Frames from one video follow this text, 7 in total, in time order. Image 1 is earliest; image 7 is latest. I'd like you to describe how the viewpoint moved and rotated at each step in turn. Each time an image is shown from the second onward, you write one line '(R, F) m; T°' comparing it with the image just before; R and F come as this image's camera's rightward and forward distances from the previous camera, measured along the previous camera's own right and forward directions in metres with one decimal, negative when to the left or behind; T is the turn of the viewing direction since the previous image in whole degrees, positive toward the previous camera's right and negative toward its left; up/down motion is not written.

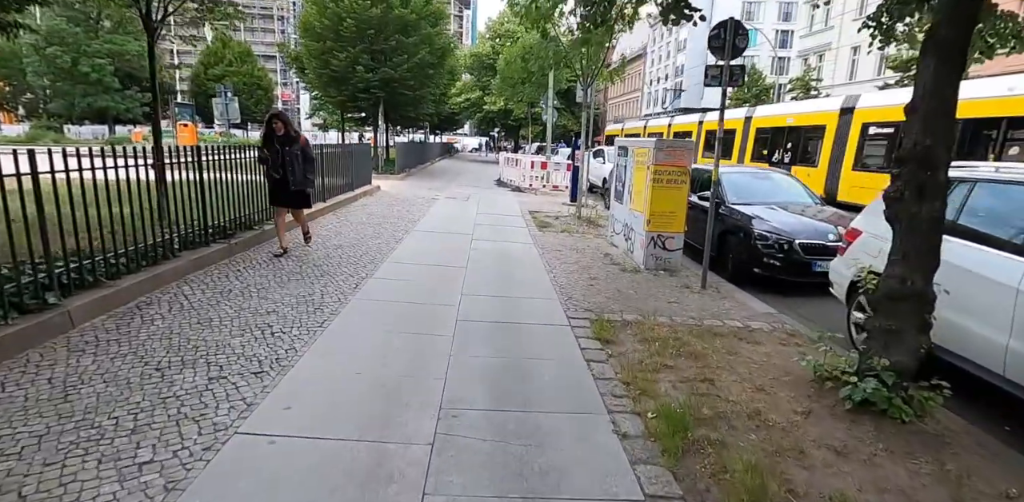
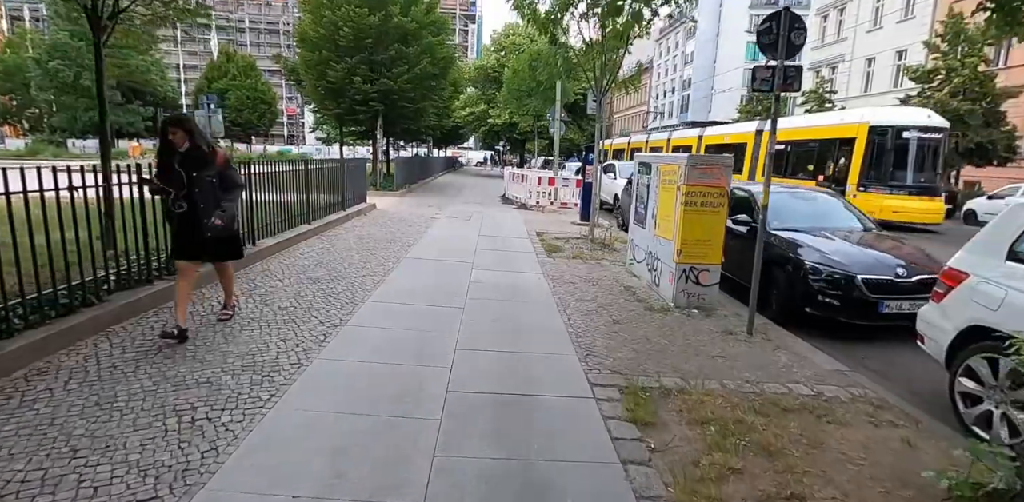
(0.0, +1.1) m; -1°
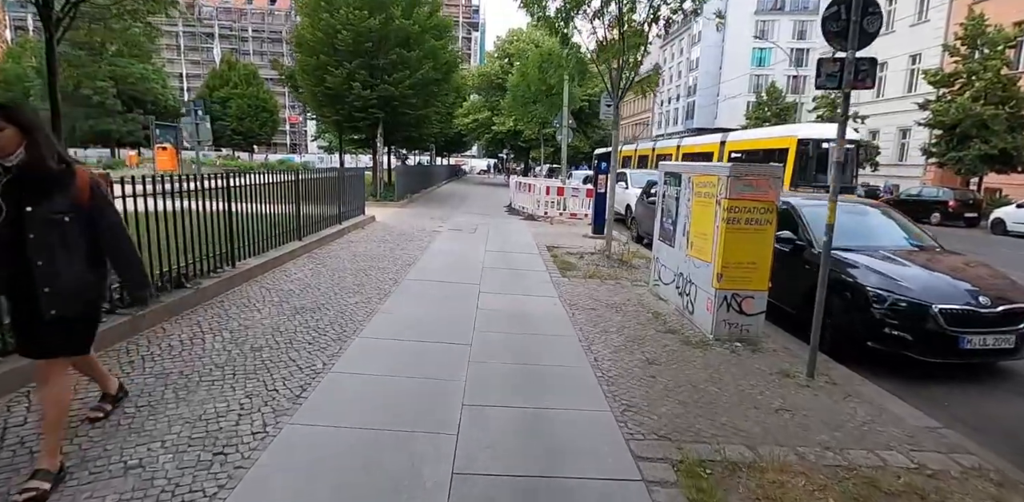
(-0.1, +0.8) m; 0°
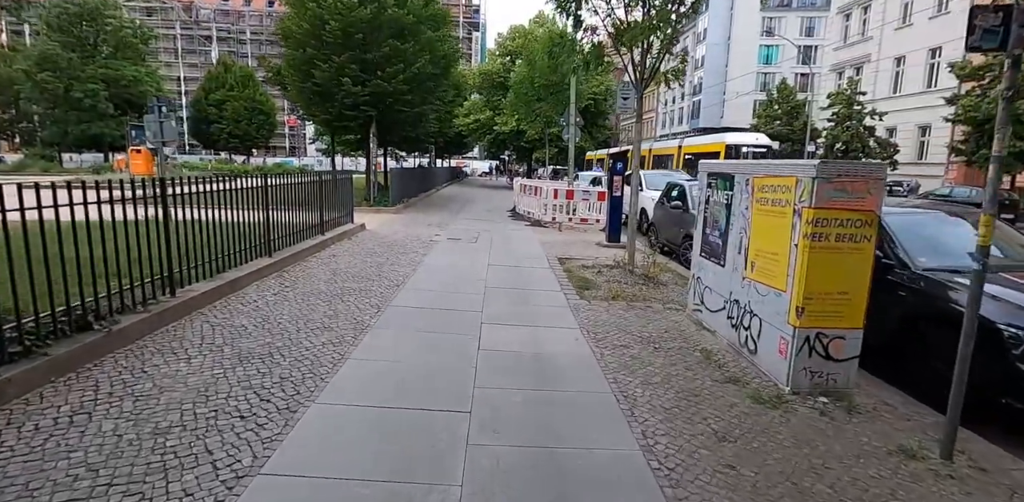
(-0.1, +1.3) m; 0°
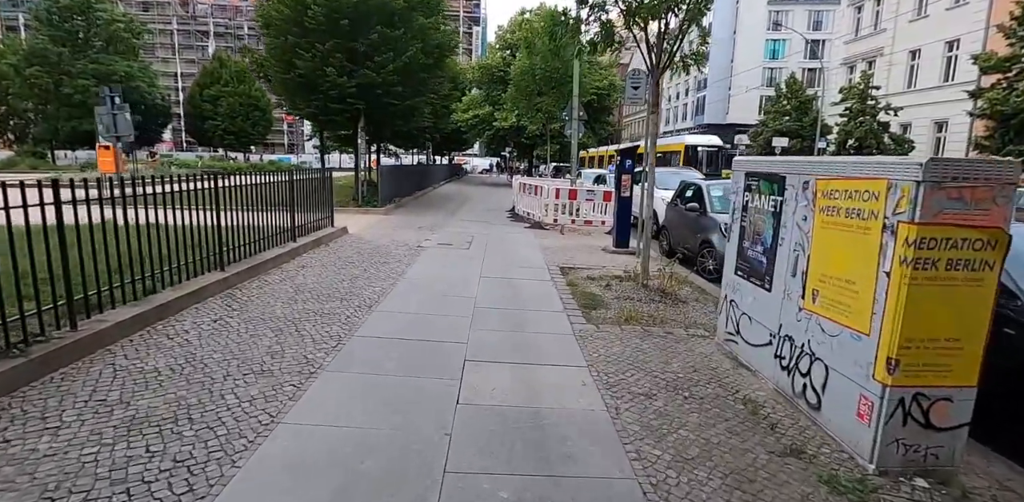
(+0.1, +1.1) m; 0°
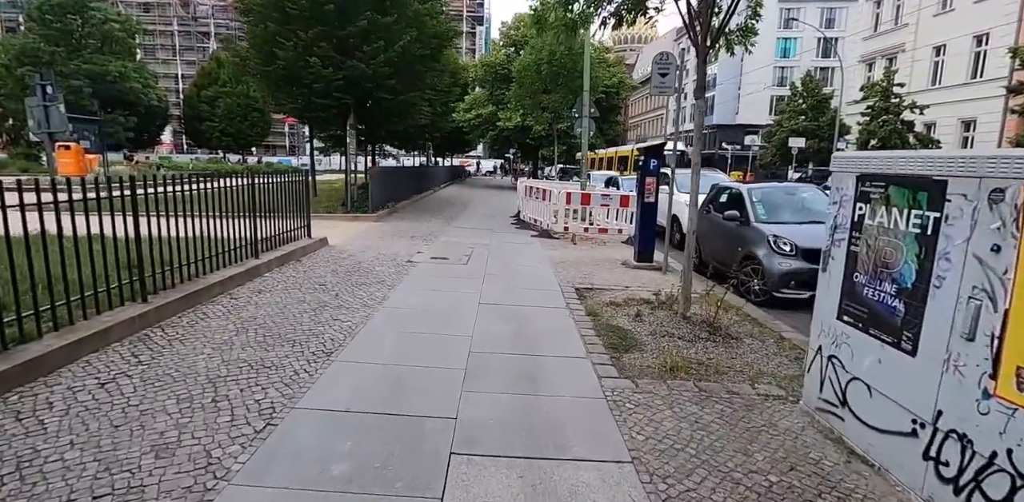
(0.0, +1.4) m; 0°
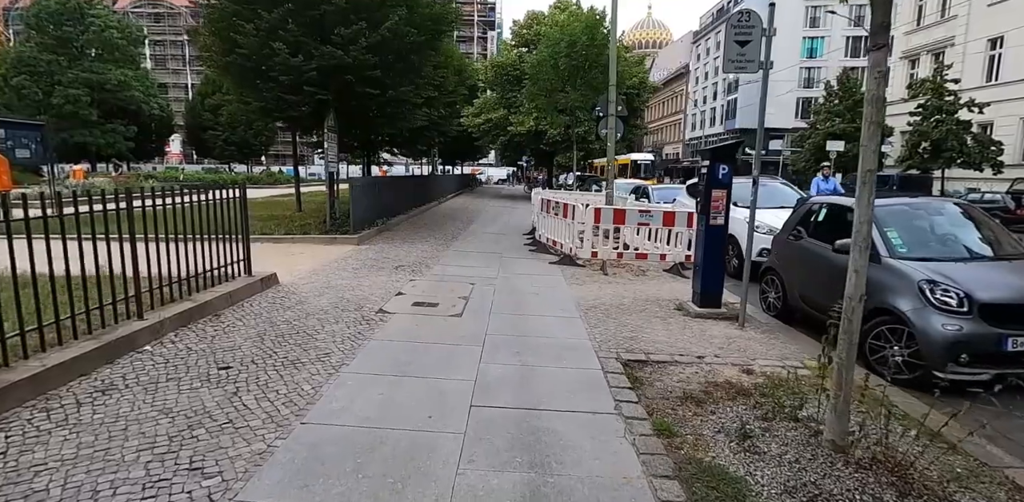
(0.0, +2.4) m; -1°
